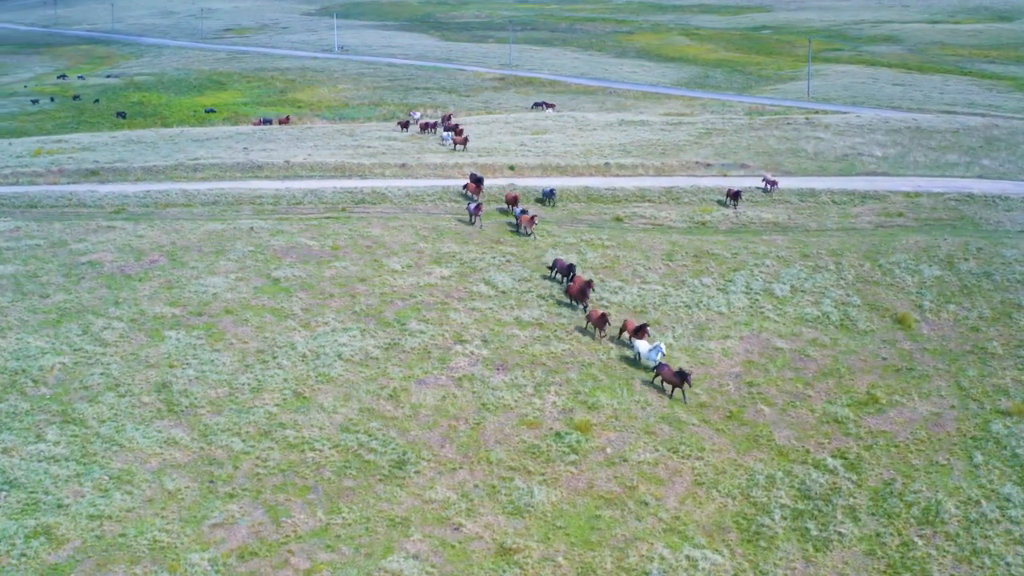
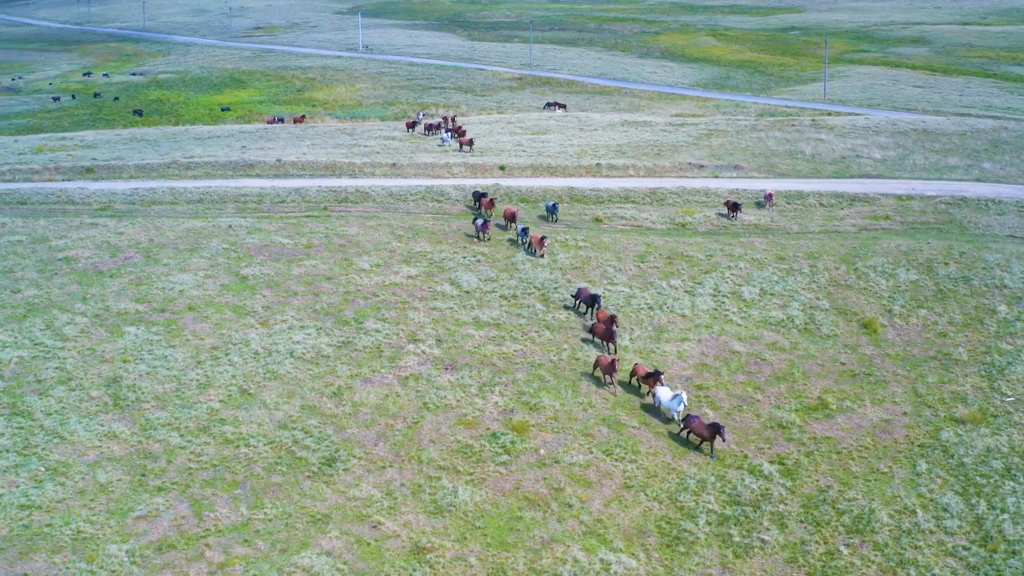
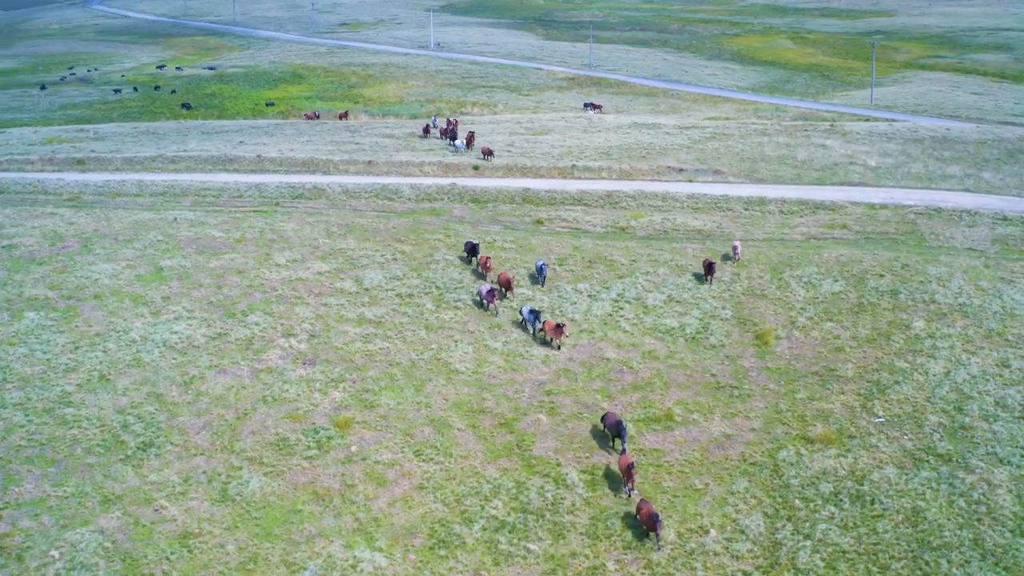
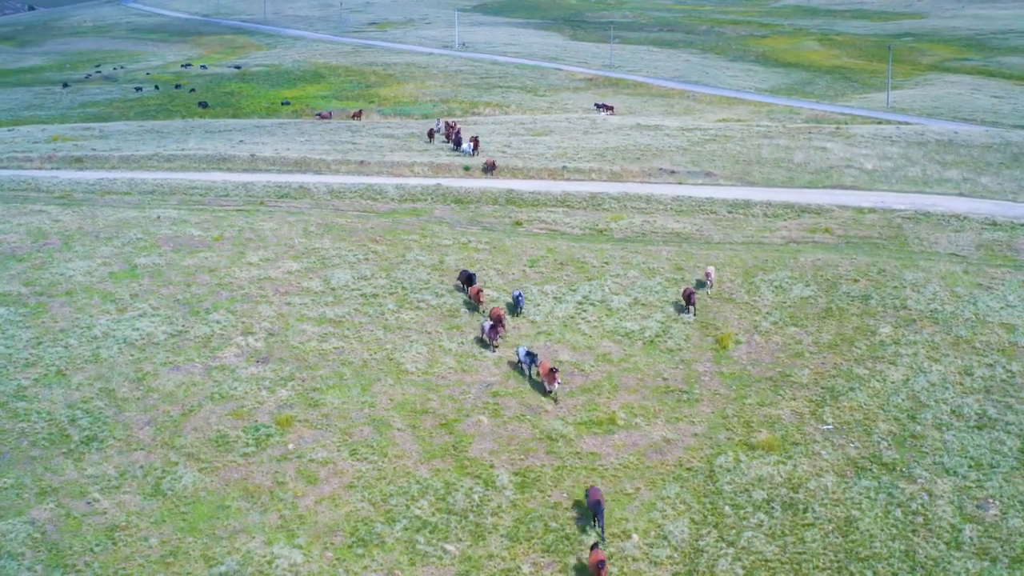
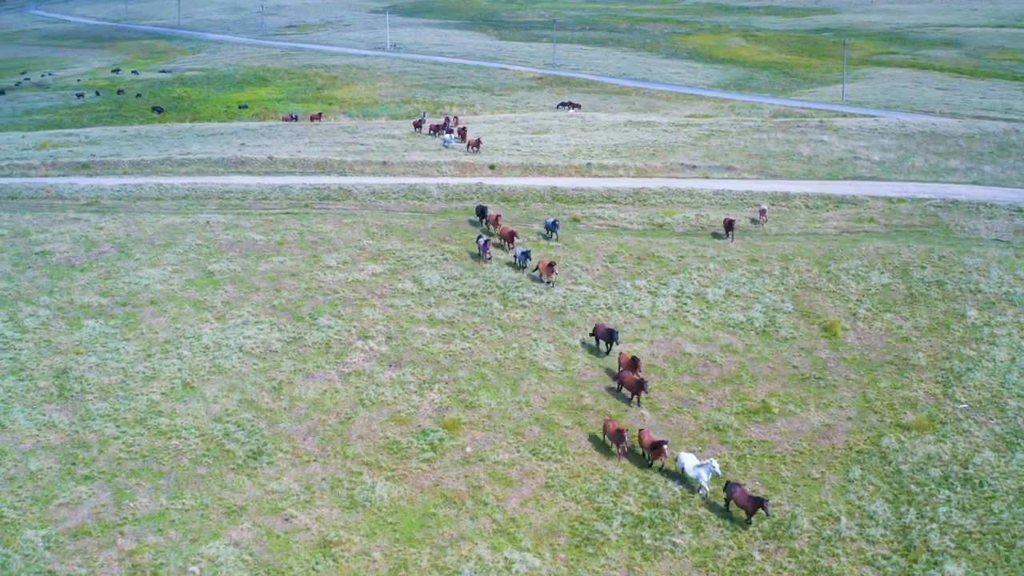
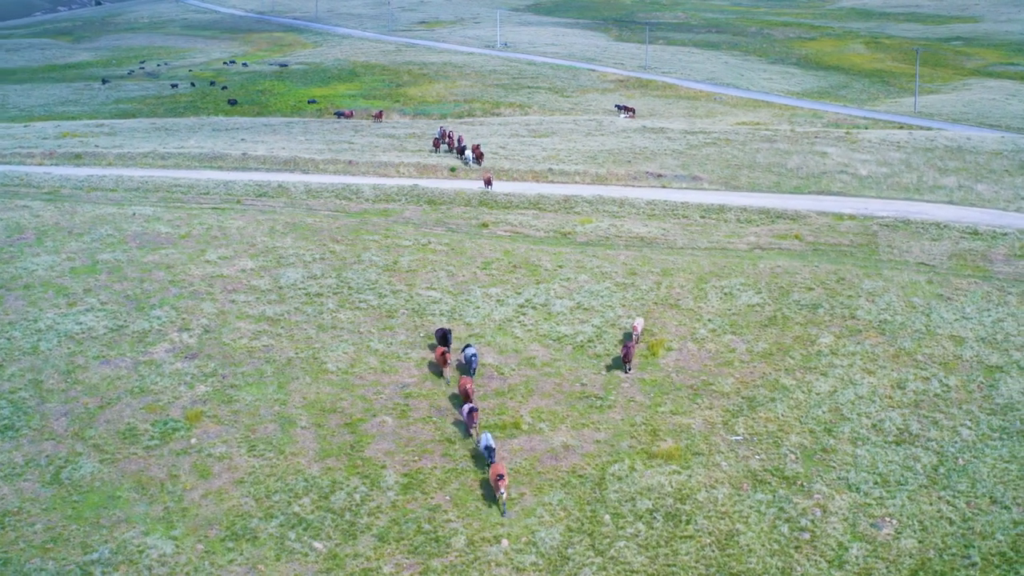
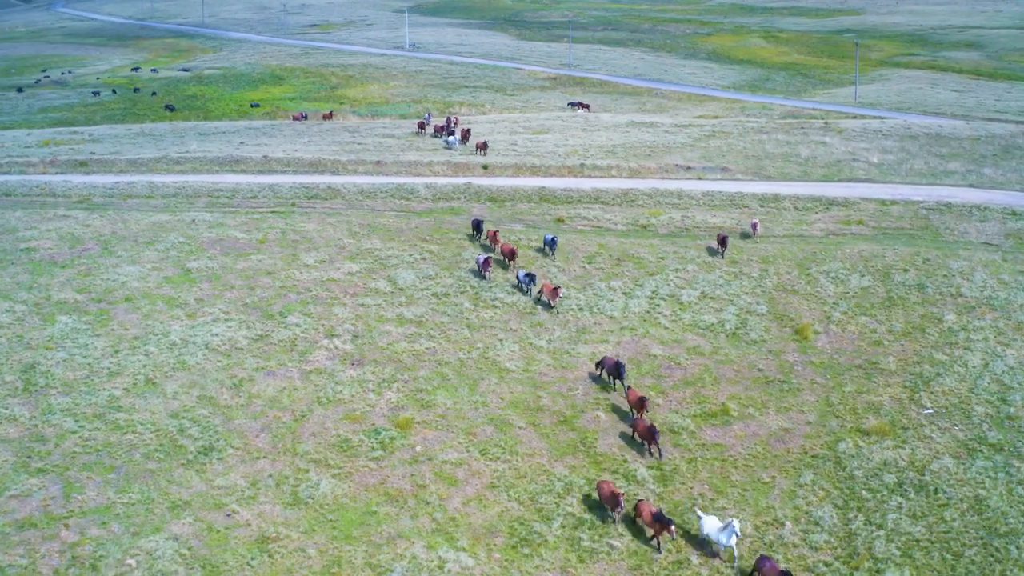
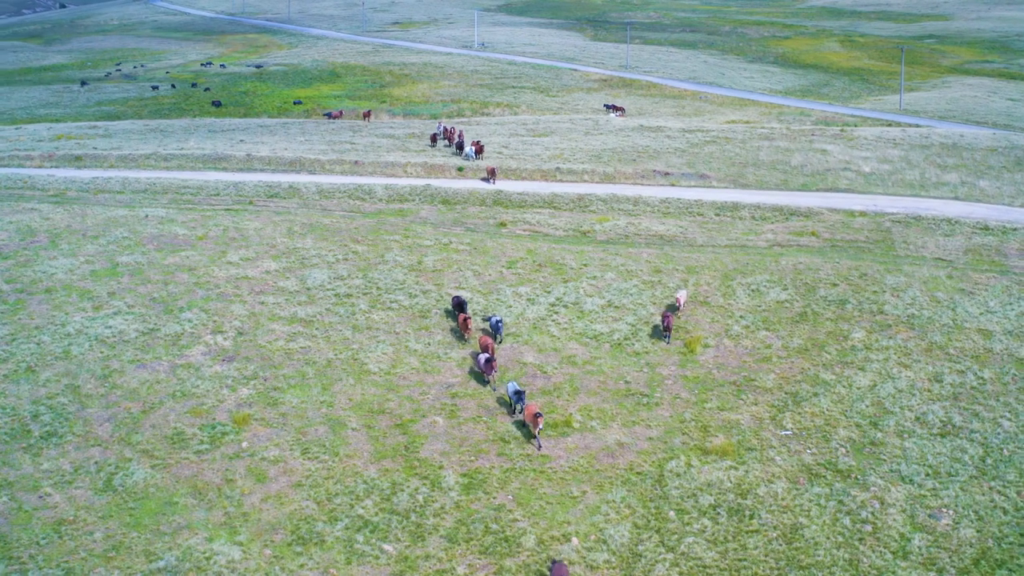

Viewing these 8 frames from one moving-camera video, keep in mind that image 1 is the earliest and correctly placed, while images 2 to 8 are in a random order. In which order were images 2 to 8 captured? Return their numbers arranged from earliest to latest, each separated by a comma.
2, 5, 7, 3, 4, 8, 6
